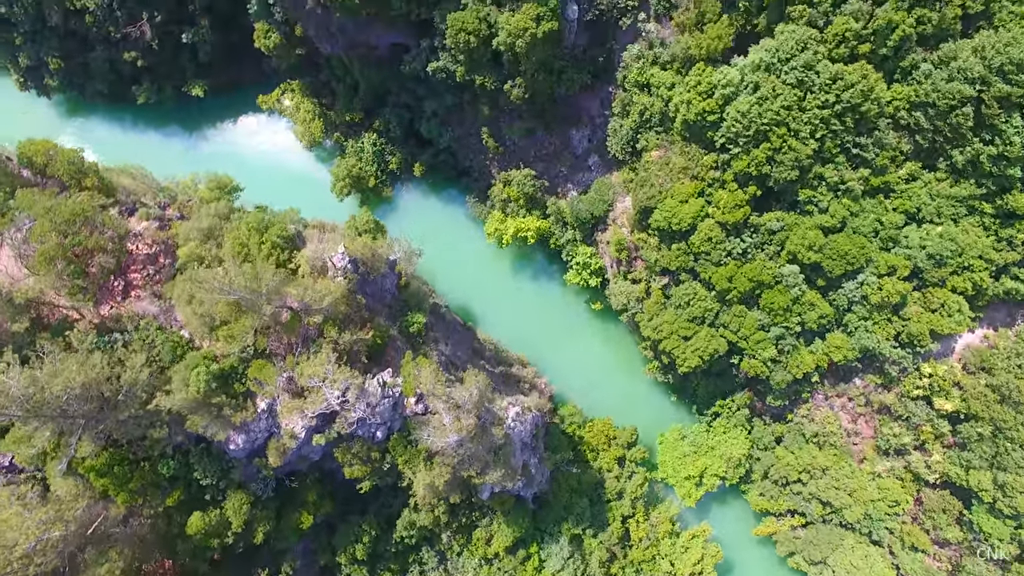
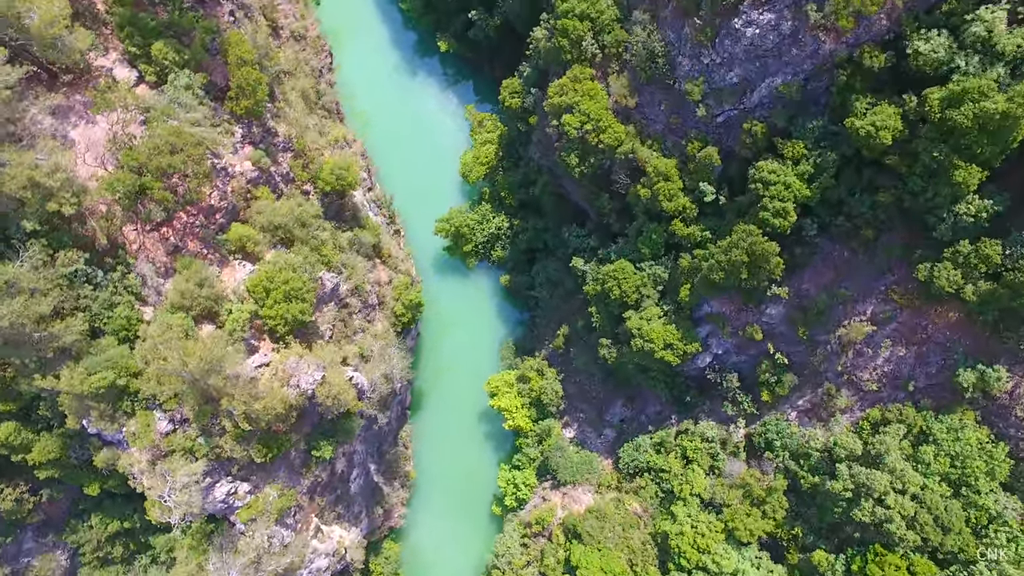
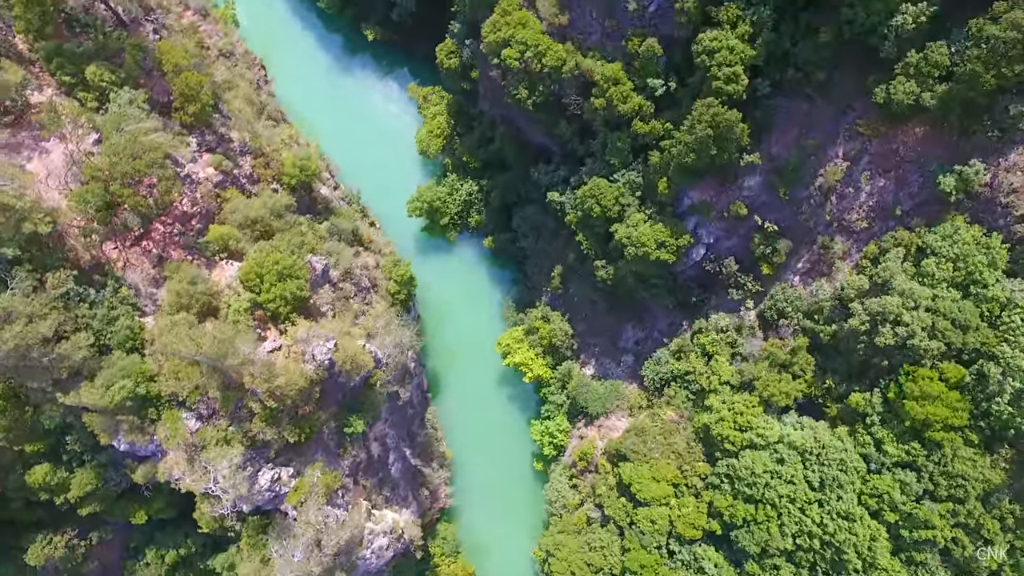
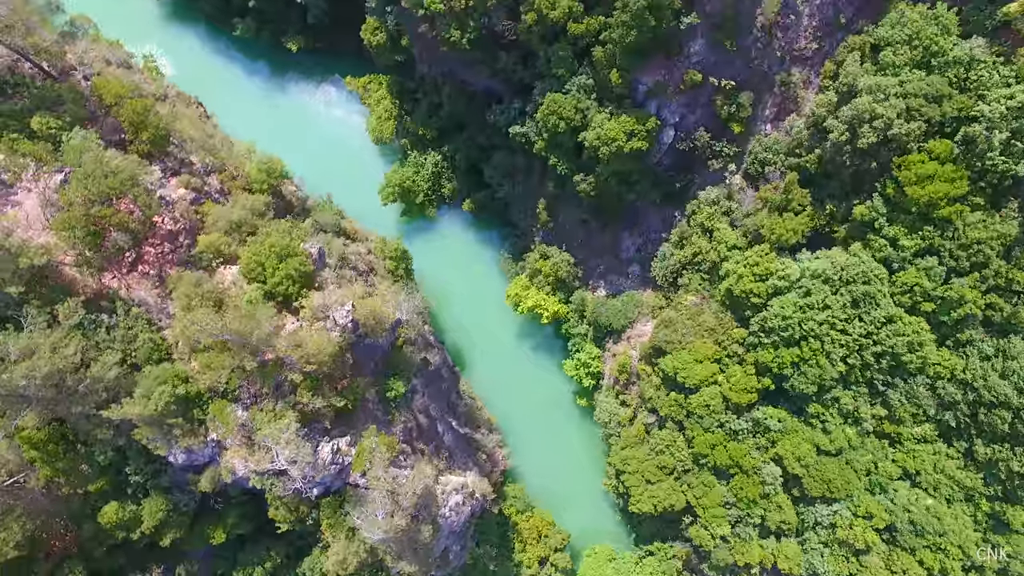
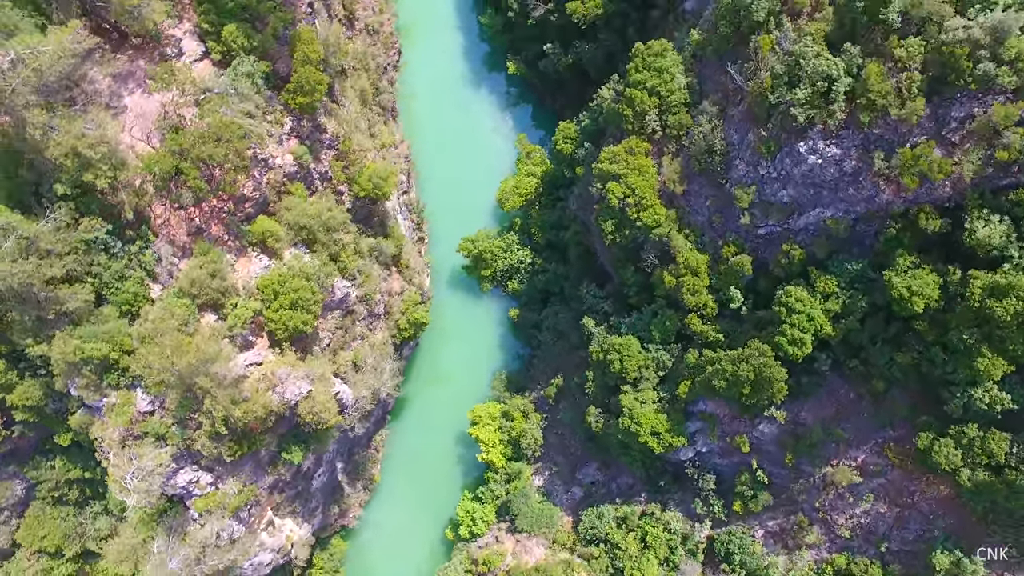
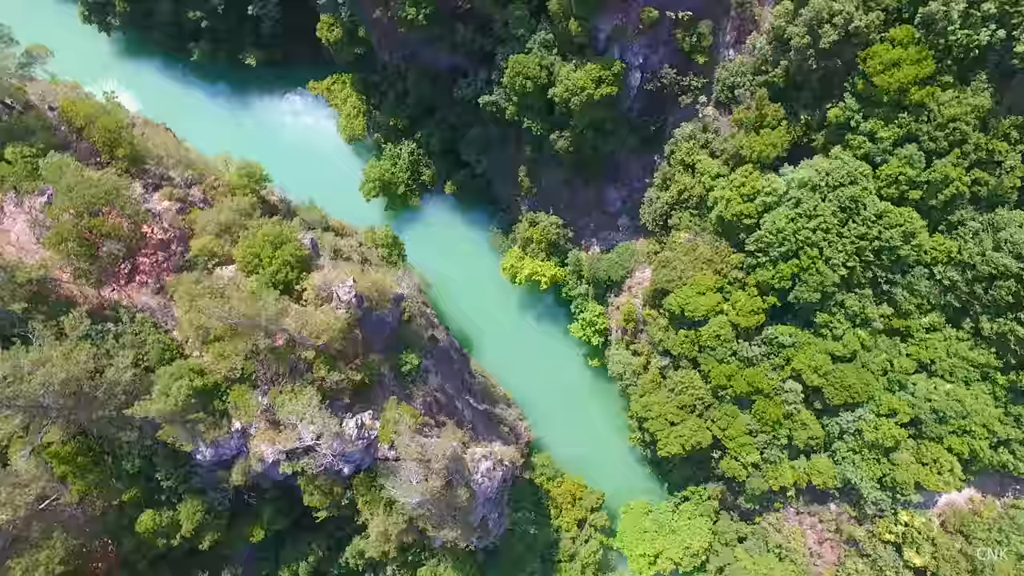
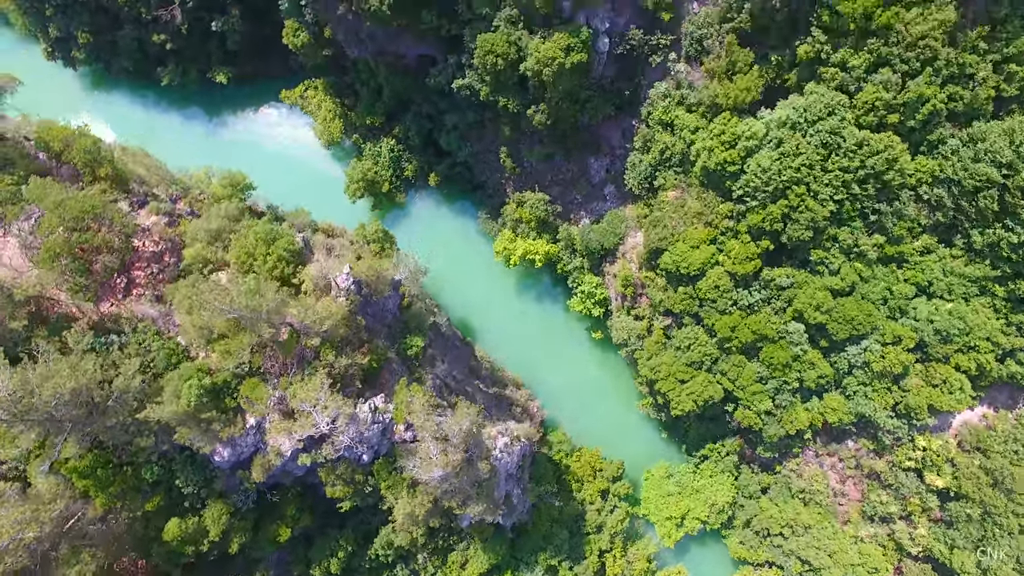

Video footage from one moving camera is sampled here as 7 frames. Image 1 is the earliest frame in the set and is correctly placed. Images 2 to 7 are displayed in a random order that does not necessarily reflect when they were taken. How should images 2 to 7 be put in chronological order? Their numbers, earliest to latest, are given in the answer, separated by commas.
7, 6, 4, 3, 2, 5
